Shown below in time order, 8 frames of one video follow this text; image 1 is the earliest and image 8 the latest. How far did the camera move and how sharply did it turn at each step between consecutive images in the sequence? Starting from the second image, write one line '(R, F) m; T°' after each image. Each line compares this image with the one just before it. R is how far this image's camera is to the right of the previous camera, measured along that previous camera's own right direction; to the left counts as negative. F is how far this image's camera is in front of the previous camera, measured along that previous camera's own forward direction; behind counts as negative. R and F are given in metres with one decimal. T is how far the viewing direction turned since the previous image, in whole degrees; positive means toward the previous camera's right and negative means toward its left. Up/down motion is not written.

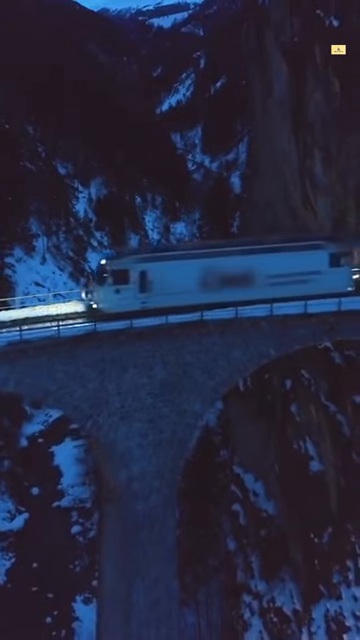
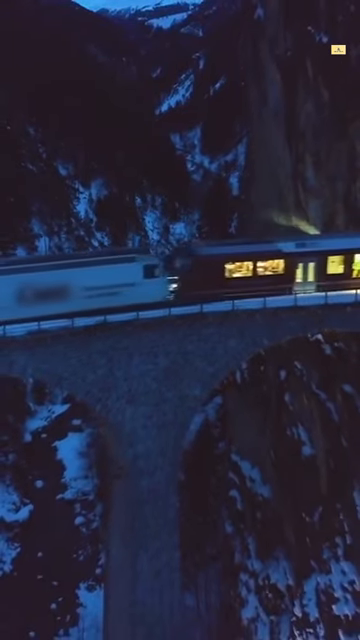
(0.0, -0.9) m; 0°
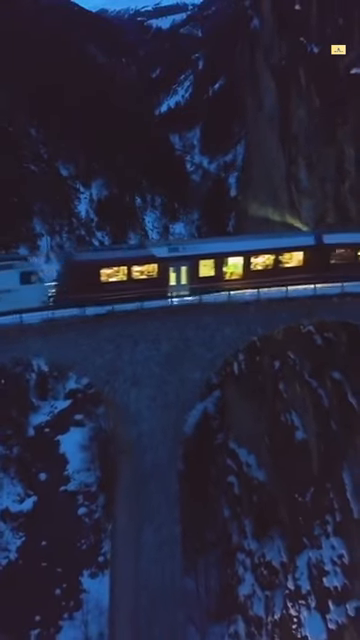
(0.0, -0.9) m; 0°
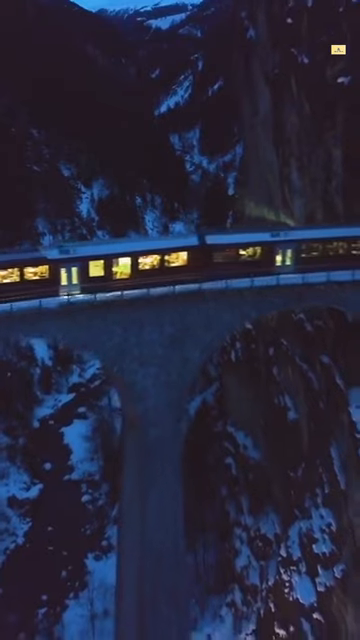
(0.0, -1.2) m; 0°
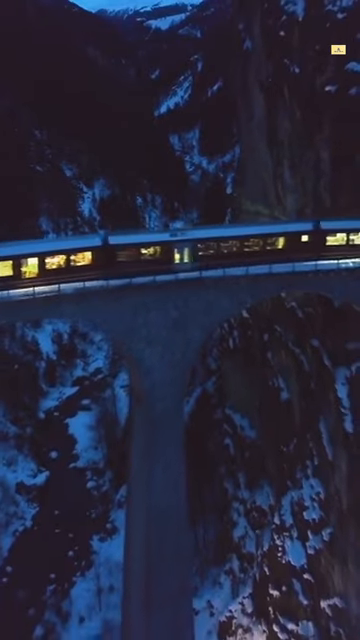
(0.0, -1.4) m; 0°
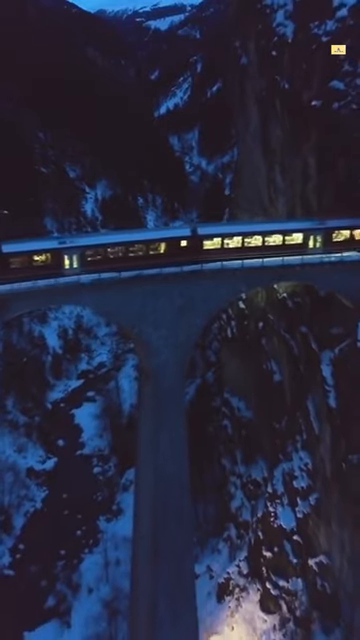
(-0.1, -1.9) m; 0°
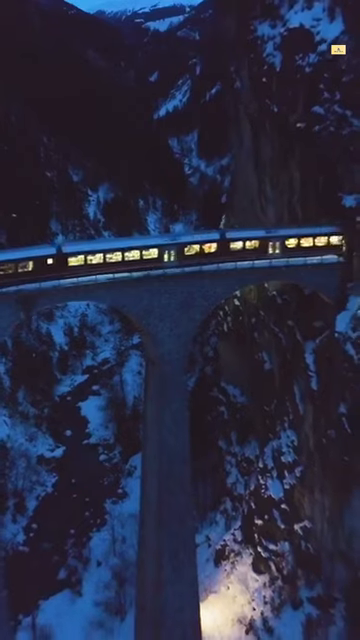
(0.0, -2.4) m; 0°
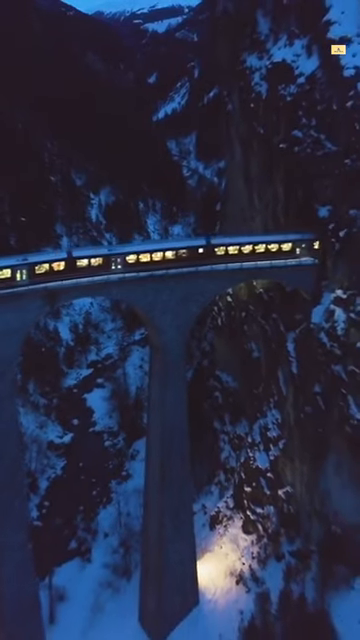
(0.0, -3.1) m; 0°
